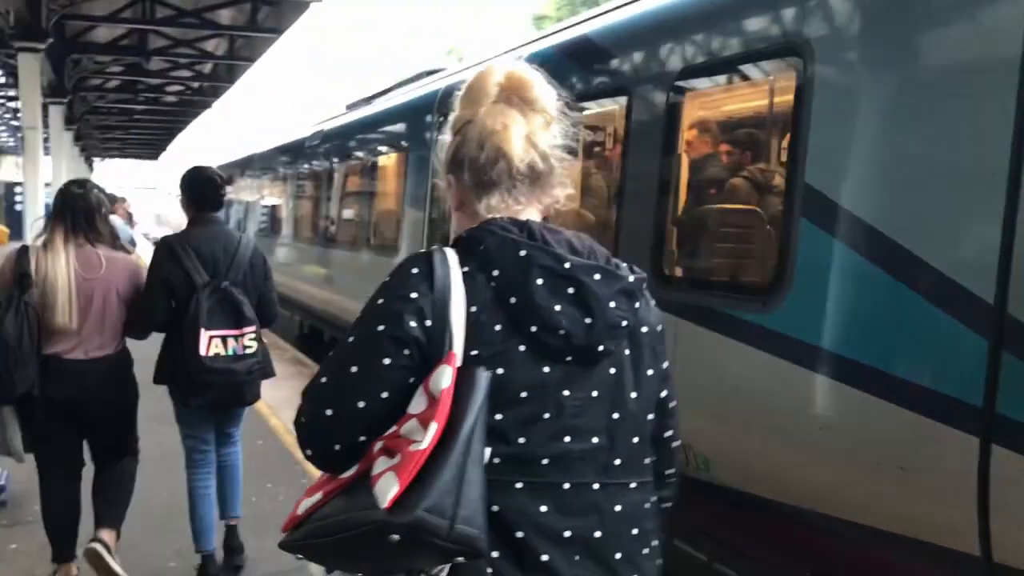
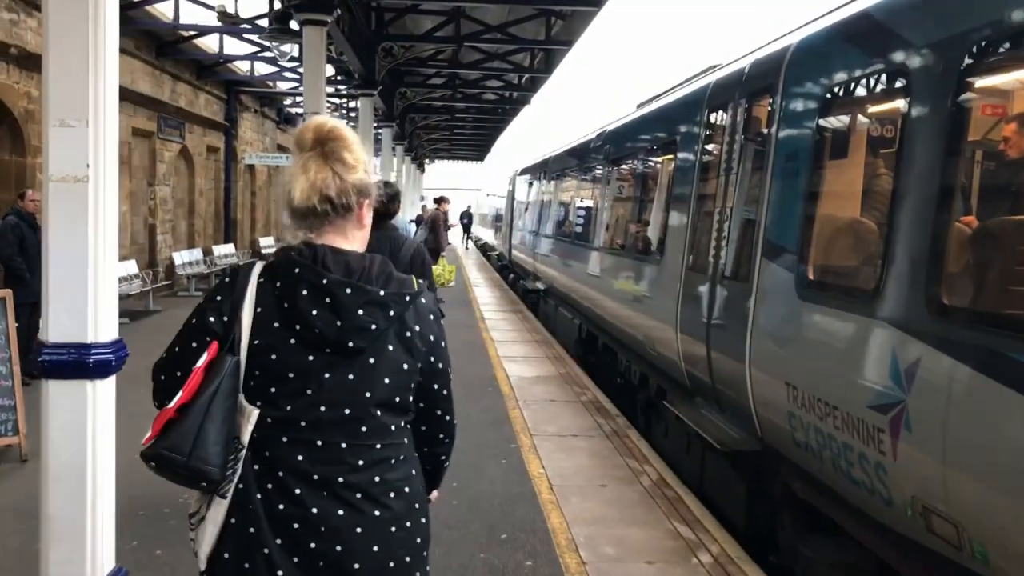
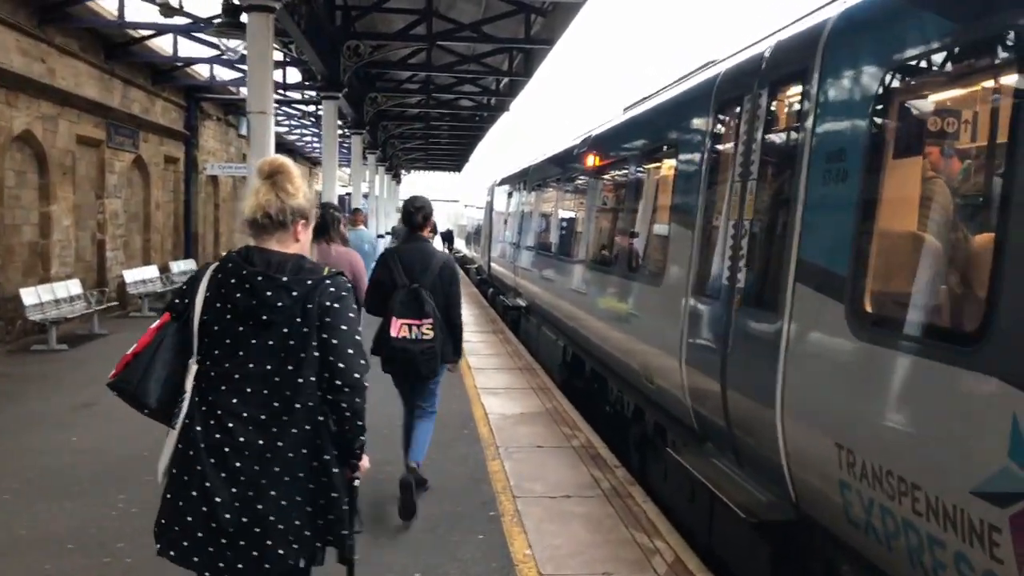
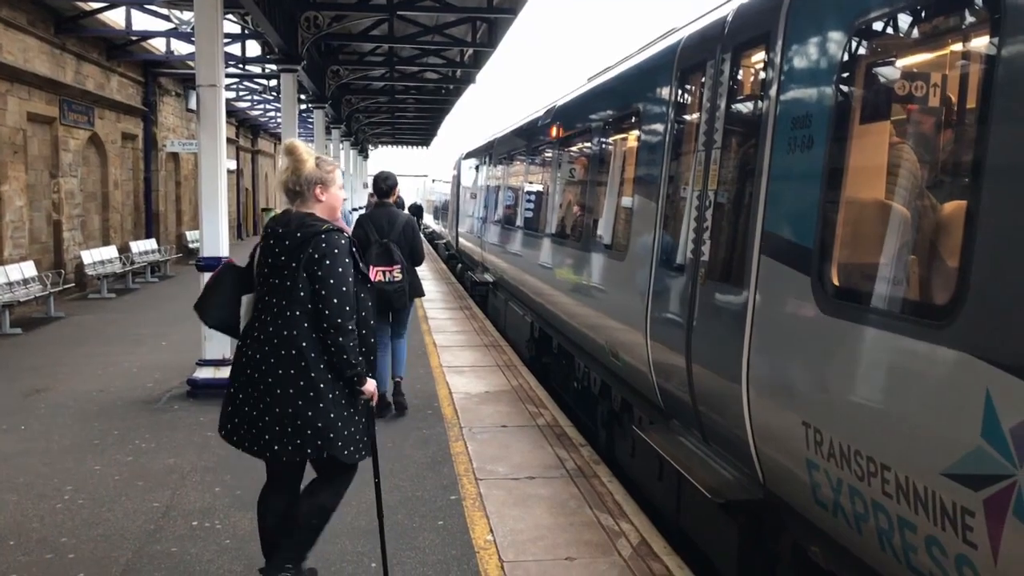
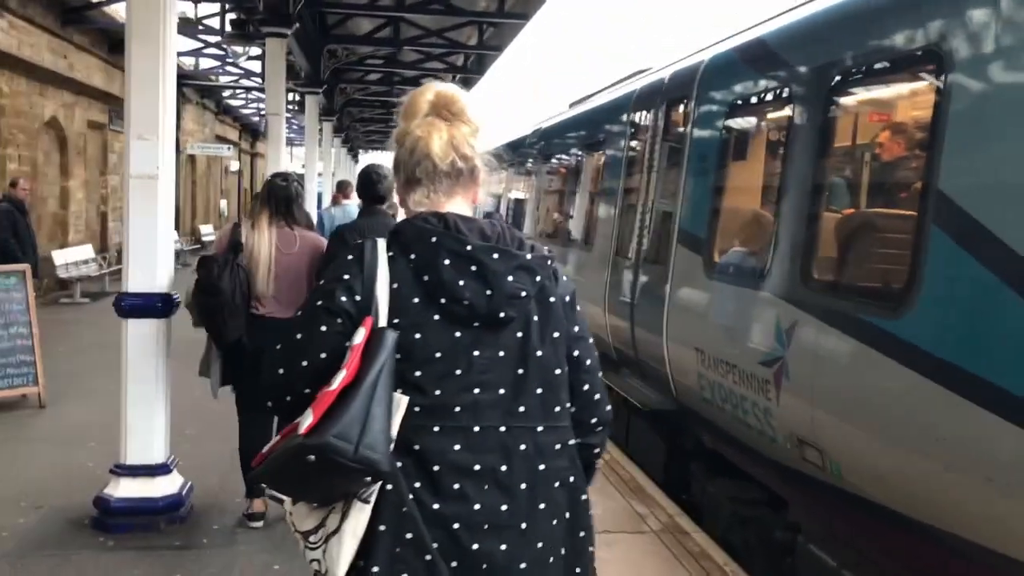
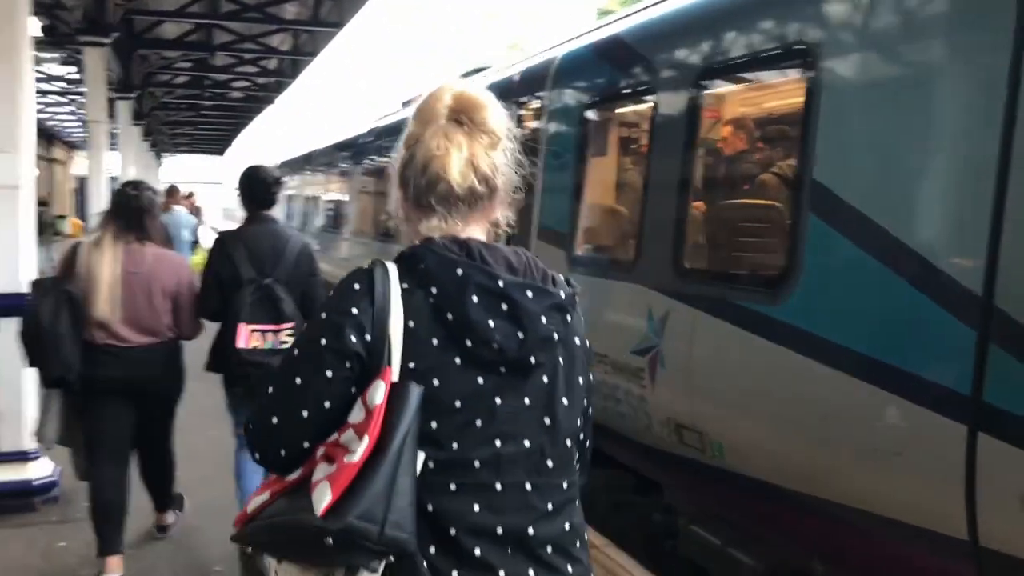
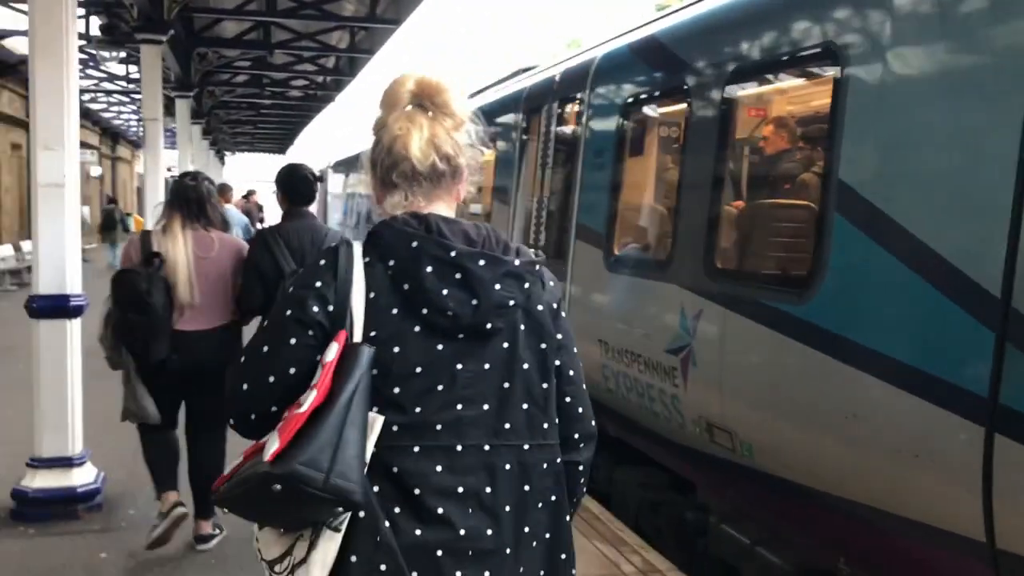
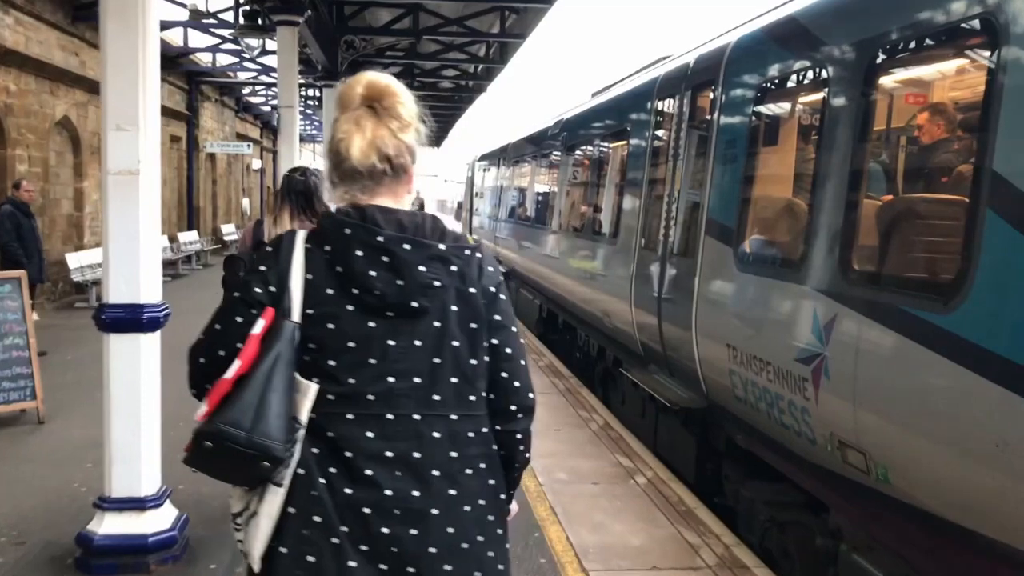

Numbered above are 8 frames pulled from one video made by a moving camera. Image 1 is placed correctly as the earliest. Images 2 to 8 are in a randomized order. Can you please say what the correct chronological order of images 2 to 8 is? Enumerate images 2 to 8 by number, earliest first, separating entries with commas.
6, 7, 5, 8, 2, 3, 4
